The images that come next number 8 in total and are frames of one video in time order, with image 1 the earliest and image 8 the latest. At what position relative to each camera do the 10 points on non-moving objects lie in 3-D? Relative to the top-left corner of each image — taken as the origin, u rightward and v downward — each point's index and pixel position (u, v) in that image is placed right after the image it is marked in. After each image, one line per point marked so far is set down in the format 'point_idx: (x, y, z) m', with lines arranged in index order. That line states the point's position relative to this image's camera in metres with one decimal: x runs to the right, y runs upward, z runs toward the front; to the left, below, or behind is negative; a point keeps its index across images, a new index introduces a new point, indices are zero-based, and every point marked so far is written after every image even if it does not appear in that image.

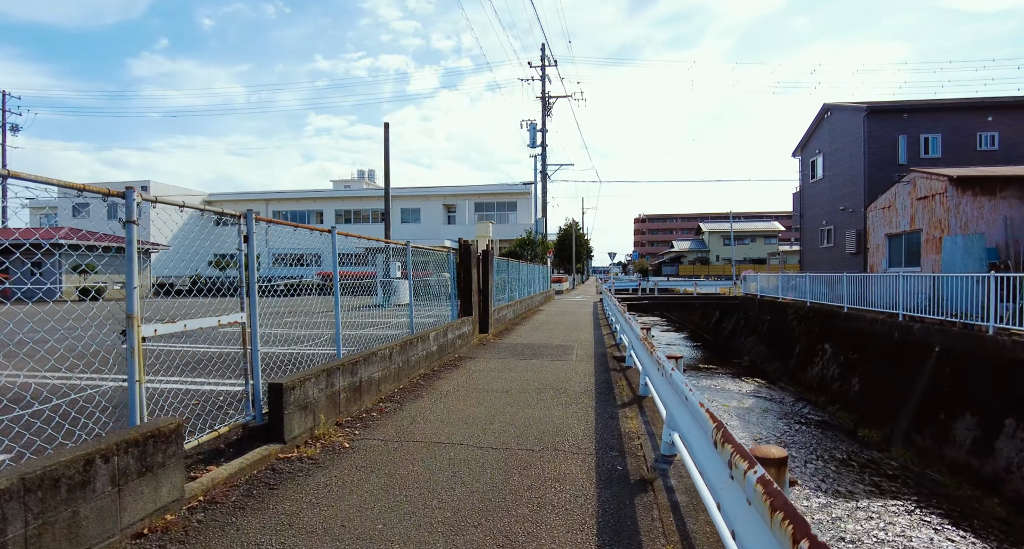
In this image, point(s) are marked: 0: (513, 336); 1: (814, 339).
0: (0.0, -1.0, +8.0) m
1: (+7.3, -1.6, +12.2) m
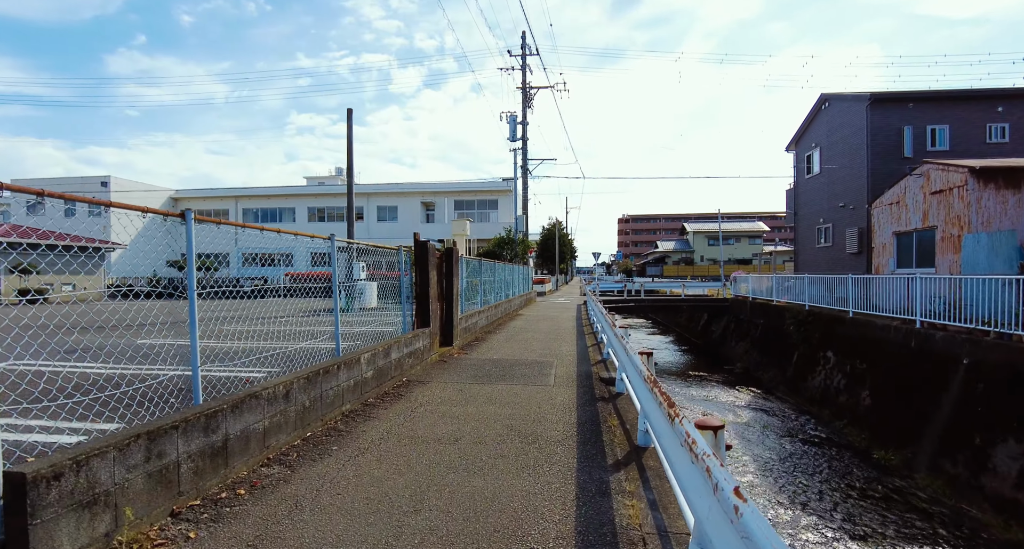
0: (-0.4, -1.0, +6.8) m
1: (+6.8, -1.6, +11.3) m
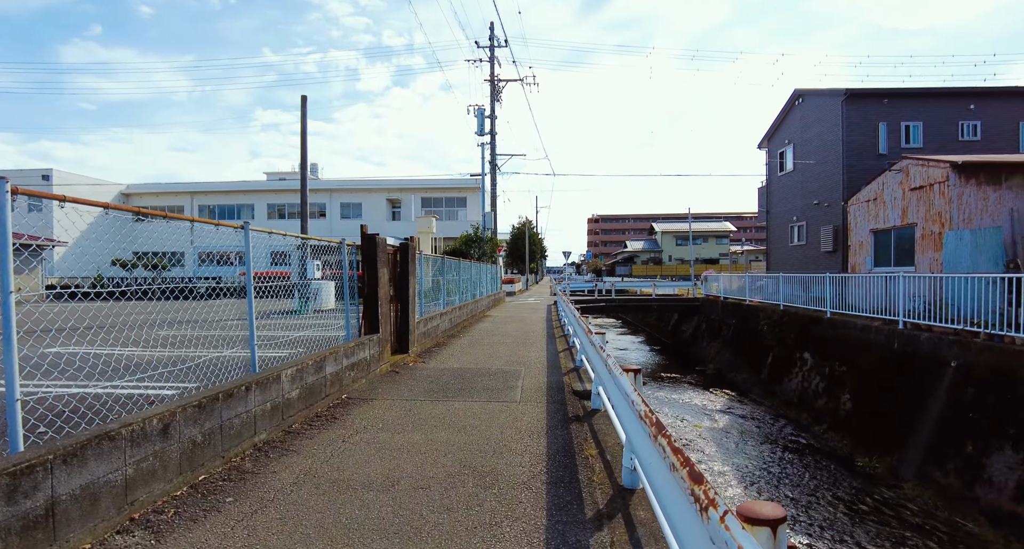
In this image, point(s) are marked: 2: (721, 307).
0: (-0.9, -1.0, +6.1) m
1: (+6.0, -1.6, +11.0) m
2: (+6.6, -1.0, +16.0) m
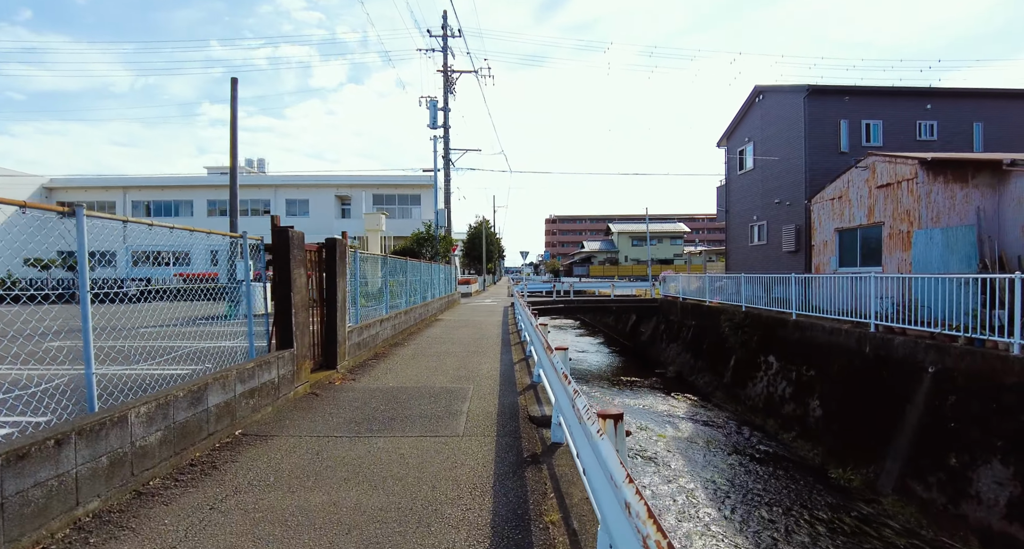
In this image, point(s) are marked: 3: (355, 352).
0: (-1.4, -1.0, +5.2) m
1: (+5.1, -1.6, +10.6) m
2: (+5.2, -1.1, +15.7) m
3: (-1.7, -0.8, +5.5) m
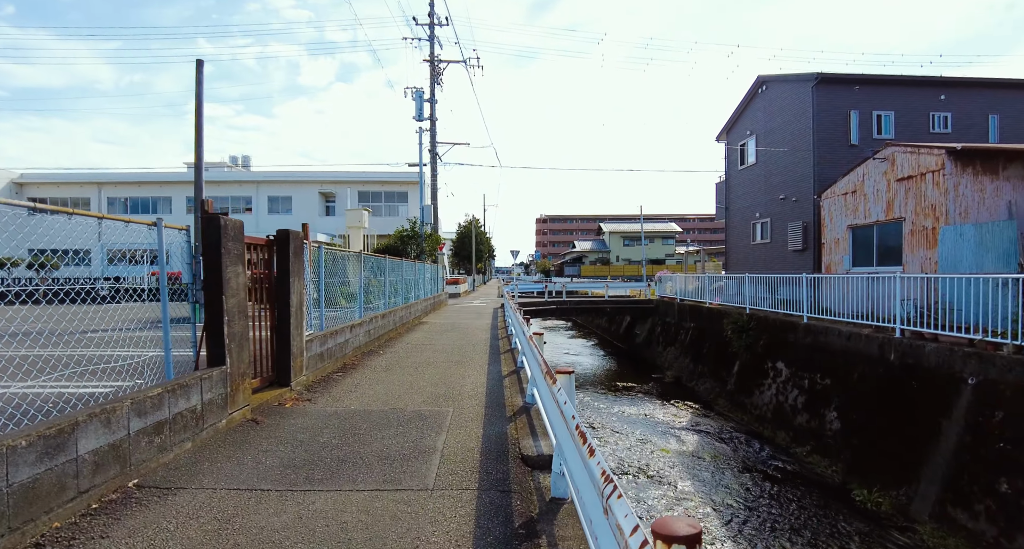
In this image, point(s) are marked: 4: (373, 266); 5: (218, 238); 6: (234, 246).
0: (-1.5, -1.0, +4.4) m
1: (+4.9, -1.6, +9.9) m
2: (+4.9, -1.1, +15.0) m
3: (-1.8, -0.8, +4.7) m
4: (-2.6, +0.2, +9.6) m
5: (-1.9, +0.2, +3.2) m
6: (-1.8, +0.2, +3.4) m
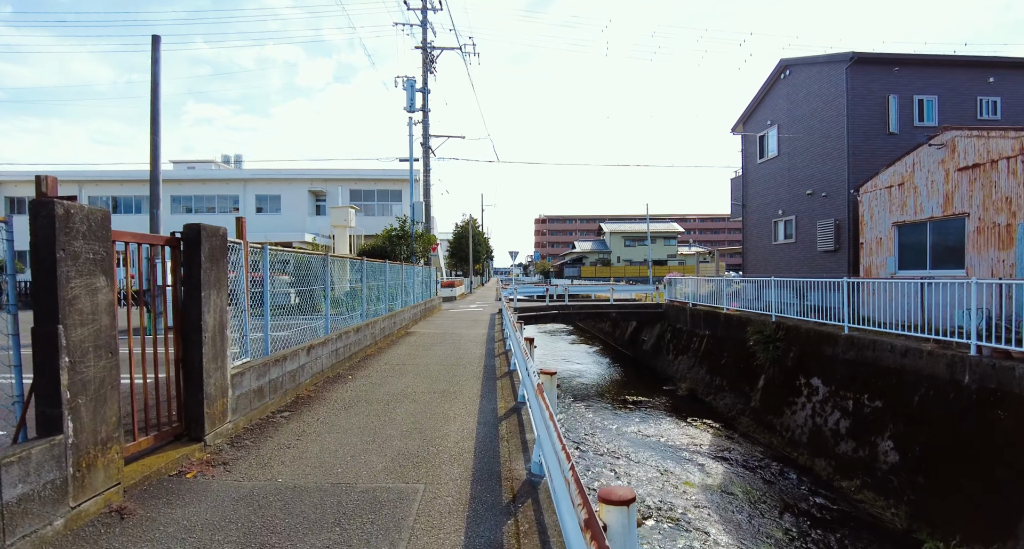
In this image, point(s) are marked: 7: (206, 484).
0: (-1.5, -1.1, +3.2) m
1: (+4.9, -1.7, +8.8) m
2: (+4.9, -1.1, +13.9) m
3: (-1.8, -0.9, +3.6) m
4: (-2.6, +0.1, +8.5) m
5: (-1.9, +0.2, +2.1) m
6: (-1.8, +0.1, +2.2) m
7: (-1.5, -1.1, +2.6) m
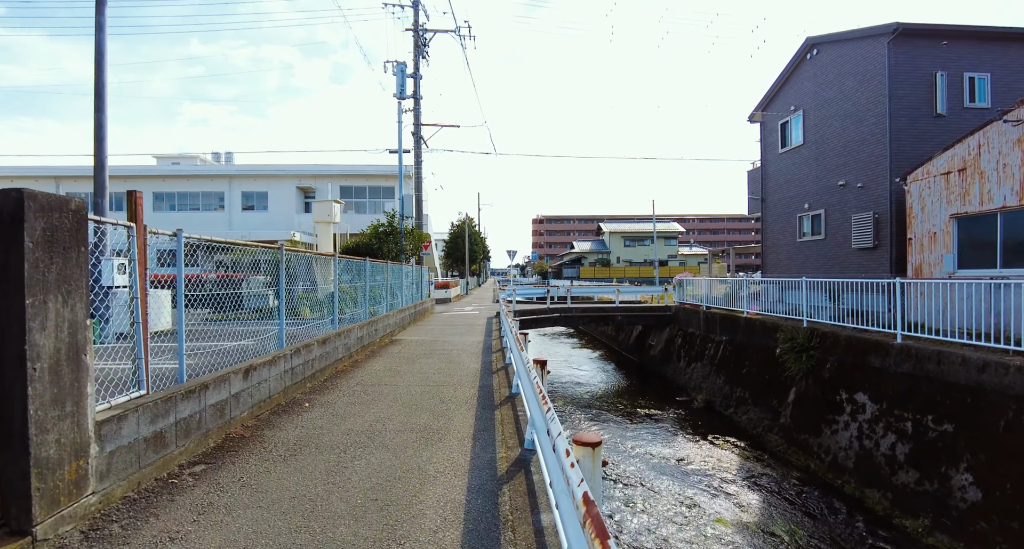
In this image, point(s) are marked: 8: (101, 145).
0: (-1.5, -1.0, +2.1) m
1: (+4.9, -1.7, +7.8) m
2: (+4.8, -1.1, +12.8) m
3: (-1.8, -0.9, +2.5) m
4: (-2.6, +0.1, +7.4) m
5: (-1.8, +0.2, +1.0) m
6: (-1.8, +0.1, +1.1) m
7: (-1.5, -1.1, +1.5) m
8: (-5.8, +1.8, +7.1) m
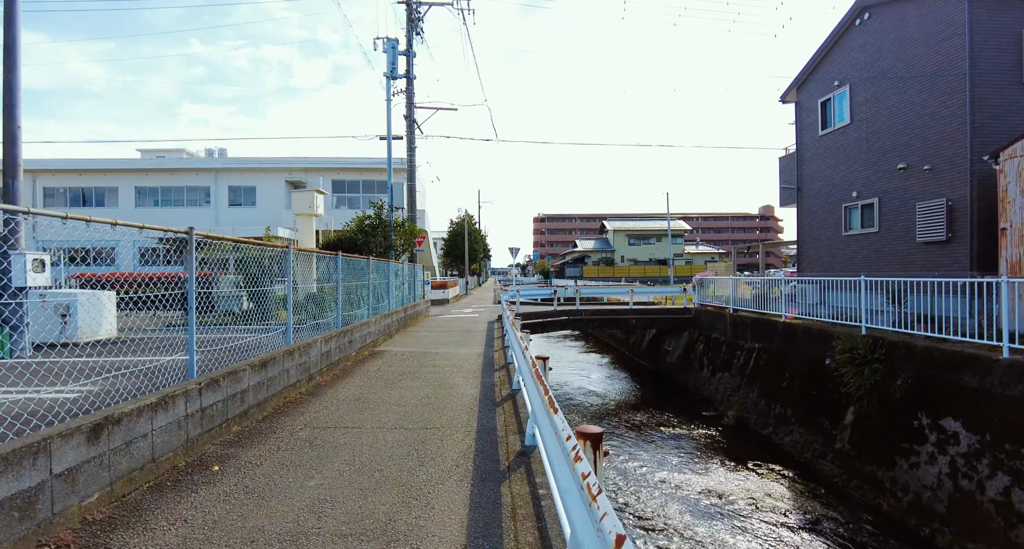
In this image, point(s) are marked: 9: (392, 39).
0: (-1.4, -1.0, +0.8) m
1: (+4.9, -1.6, +6.4) m
2: (+4.9, -1.1, +11.5) m
3: (-1.7, -0.9, +1.1) m
4: (-2.6, +0.1, +6.1) m
5: (-1.8, +0.2, -0.4) m
6: (-1.7, +0.2, -0.2) m
7: (-1.4, -1.0, +0.1) m
8: (-5.7, +1.9, +5.8) m
9: (-3.1, +6.1, +13.2) m
